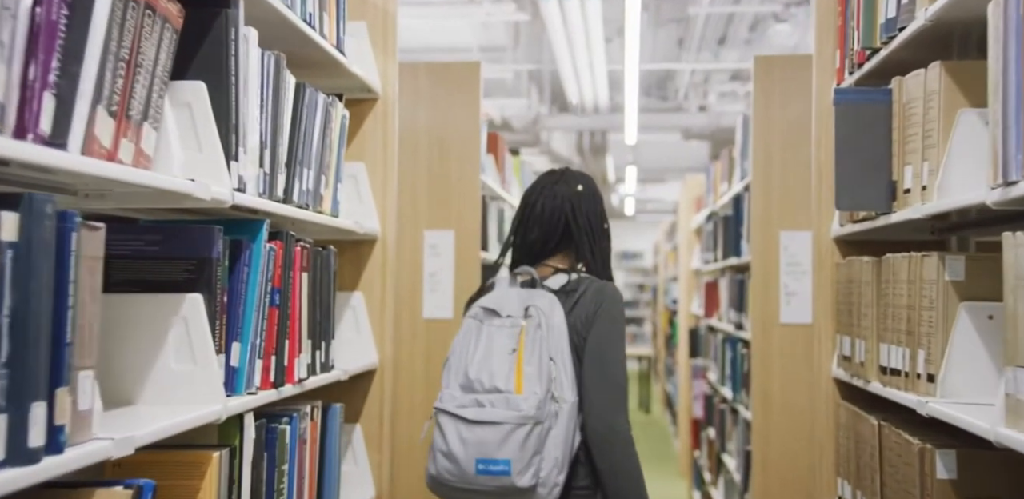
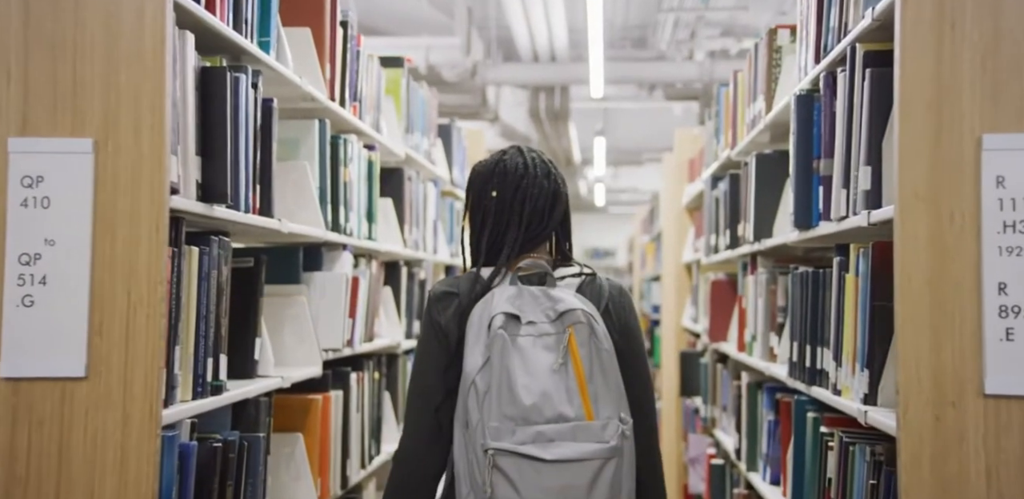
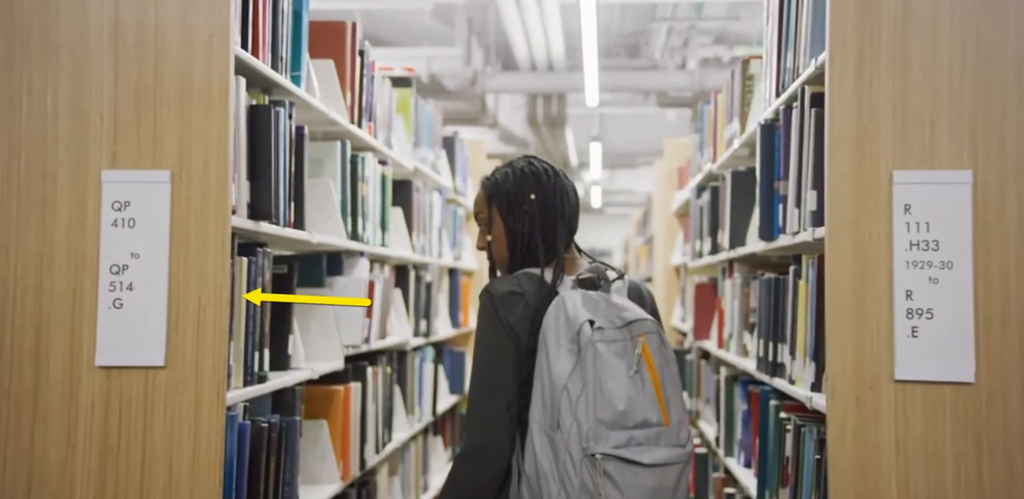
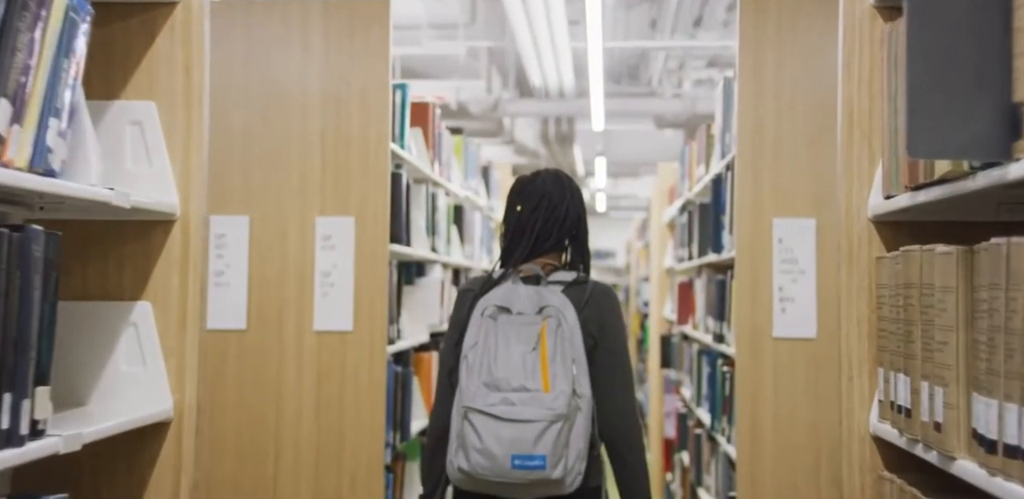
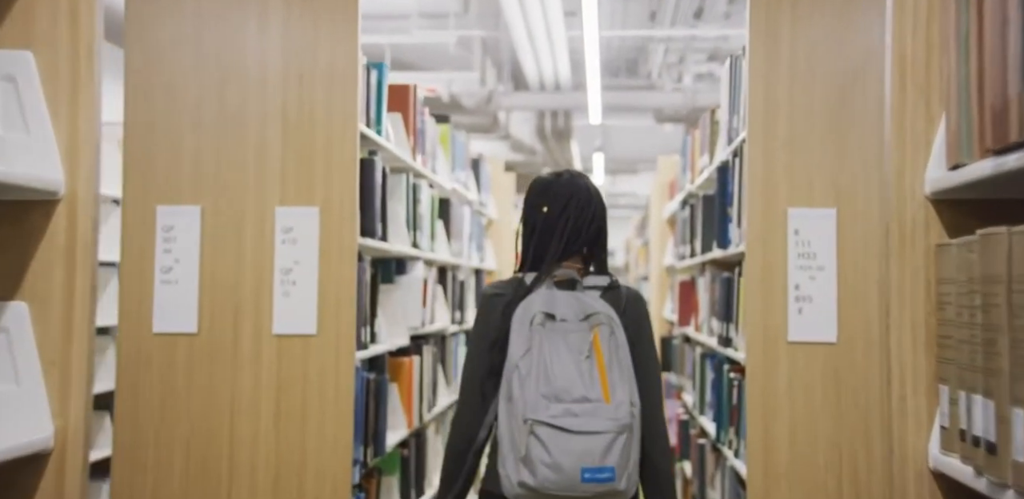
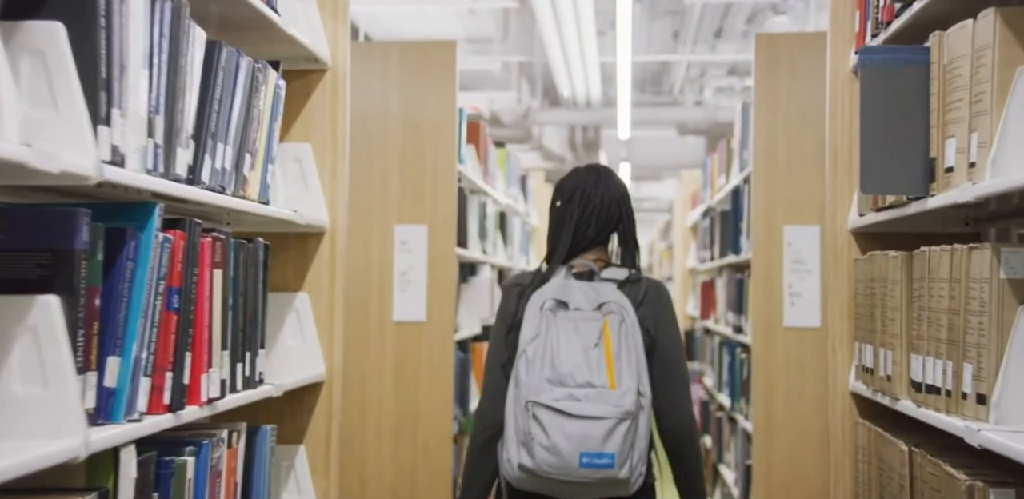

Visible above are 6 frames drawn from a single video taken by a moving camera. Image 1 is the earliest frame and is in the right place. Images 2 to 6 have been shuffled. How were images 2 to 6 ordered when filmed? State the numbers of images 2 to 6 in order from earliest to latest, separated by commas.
6, 4, 5, 3, 2
